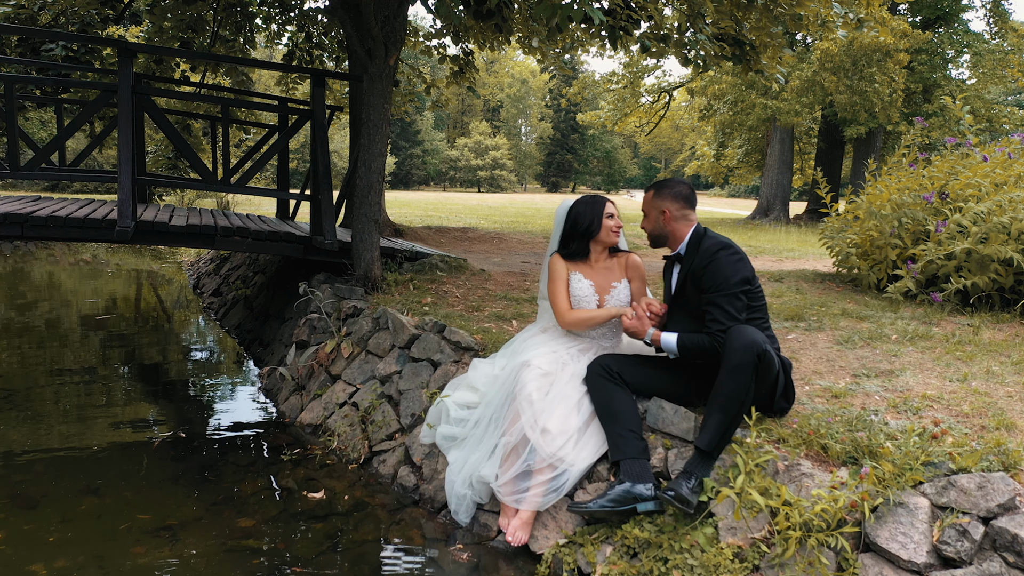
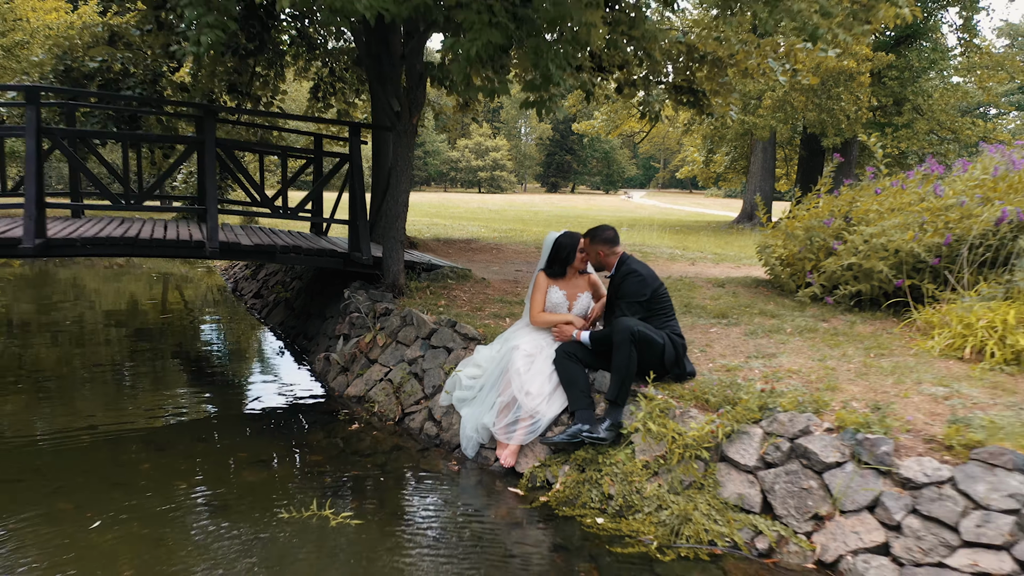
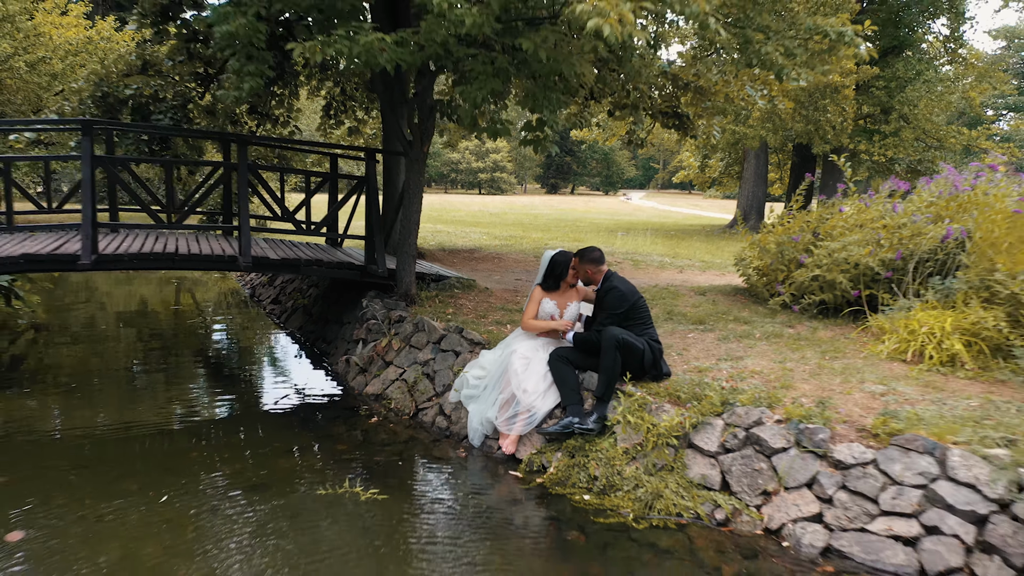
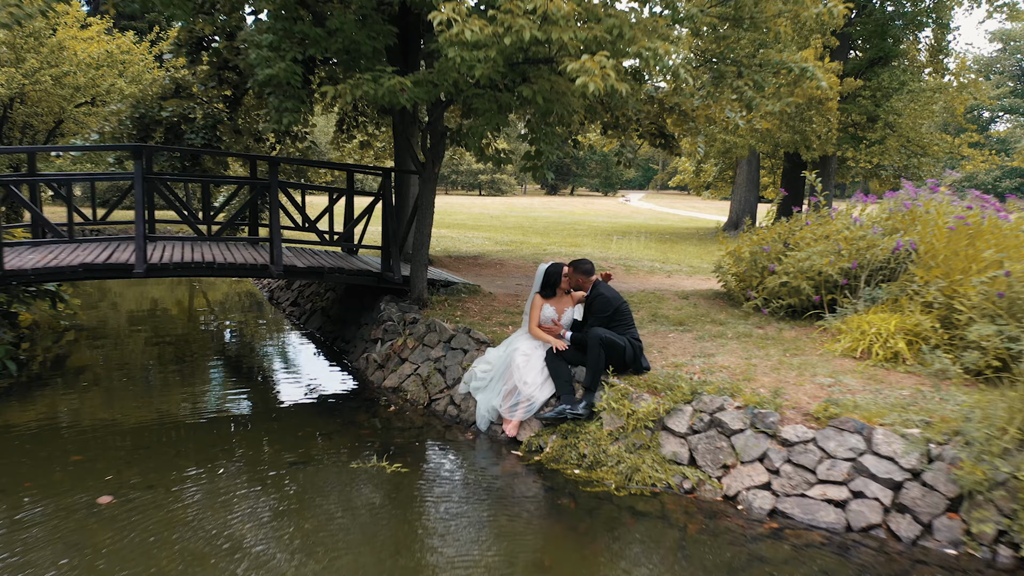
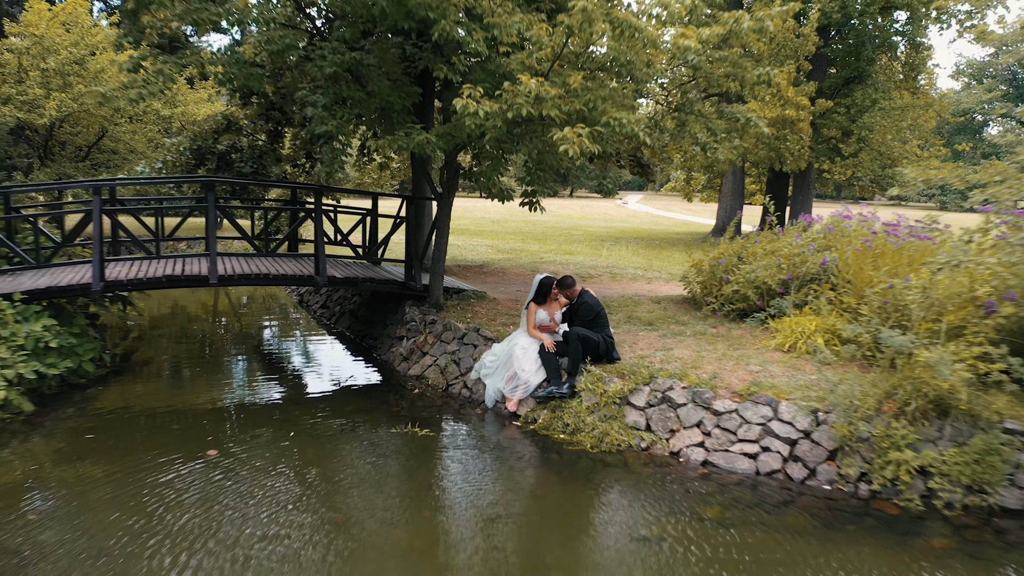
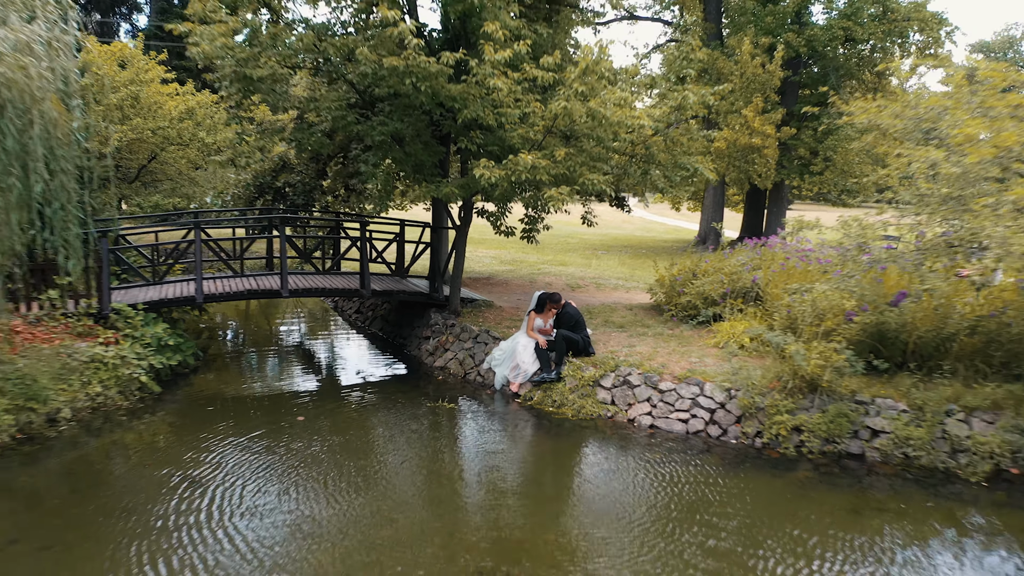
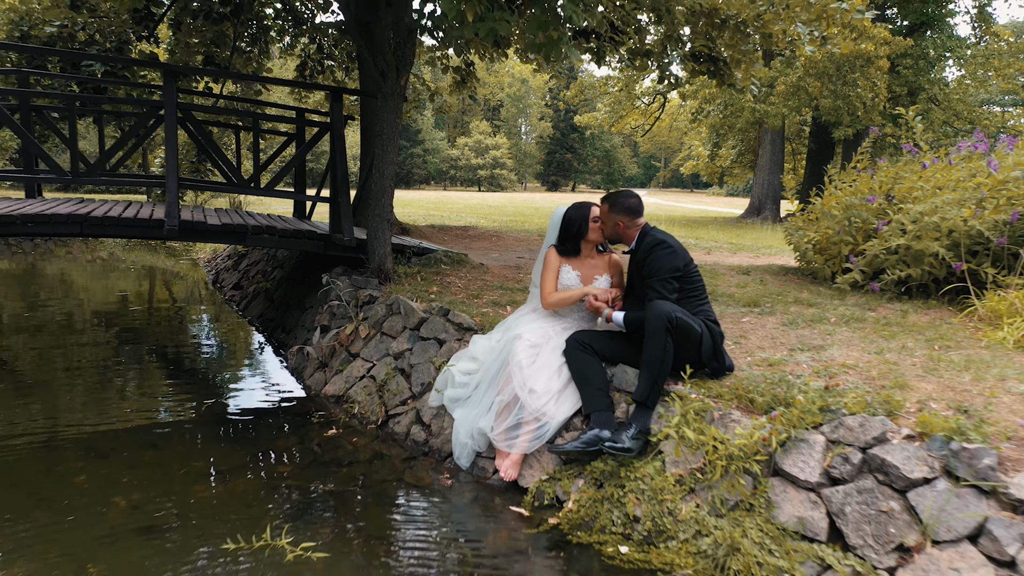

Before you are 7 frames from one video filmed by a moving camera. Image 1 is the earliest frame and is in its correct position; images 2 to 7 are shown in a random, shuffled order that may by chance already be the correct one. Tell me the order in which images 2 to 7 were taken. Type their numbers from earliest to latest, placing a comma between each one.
7, 2, 3, 4, 5, 6
